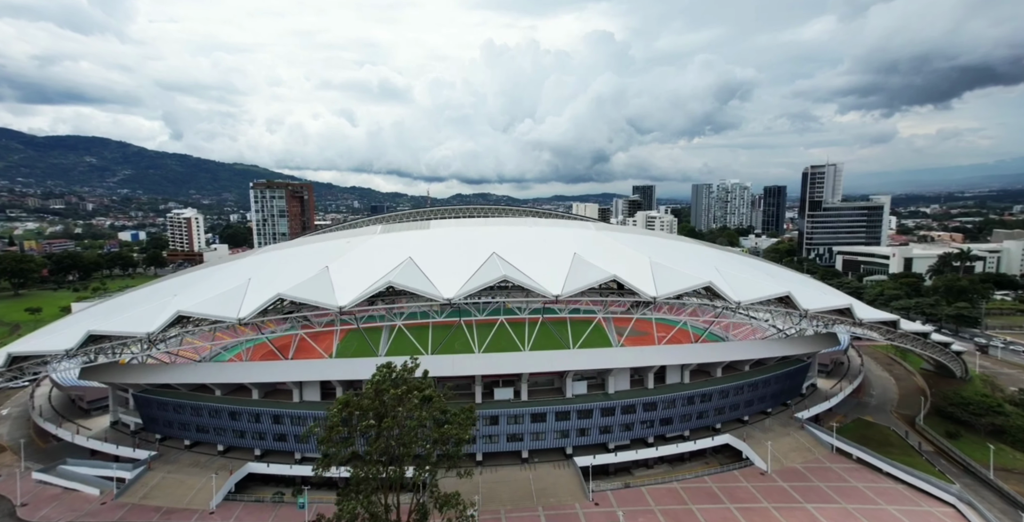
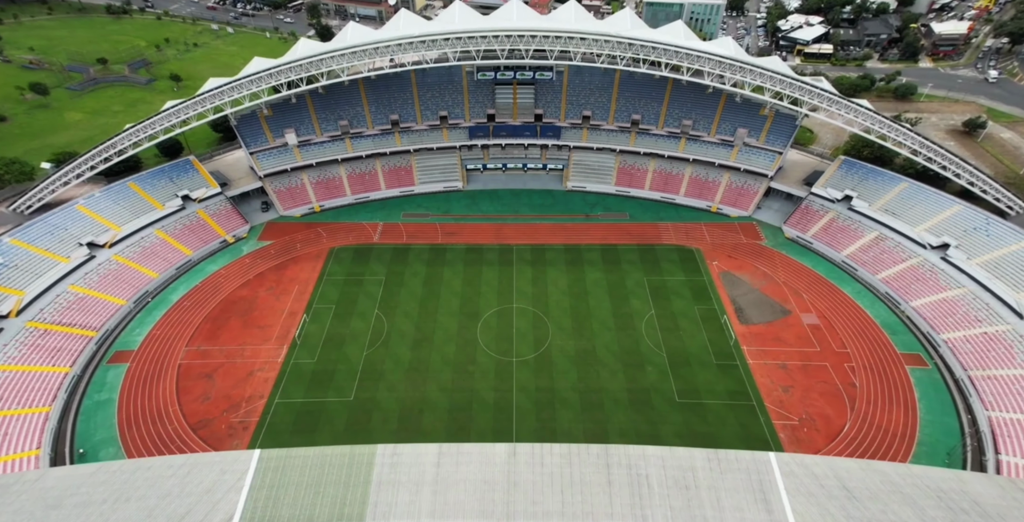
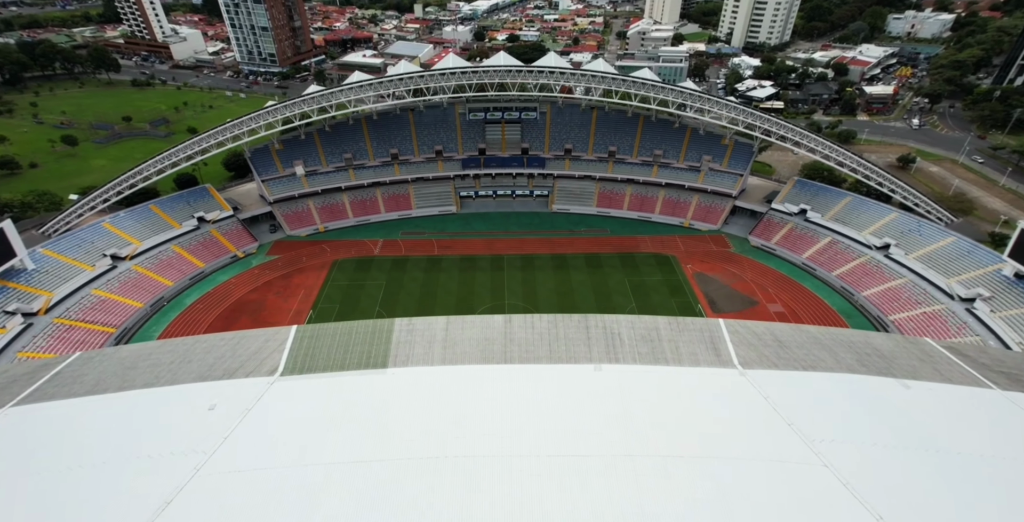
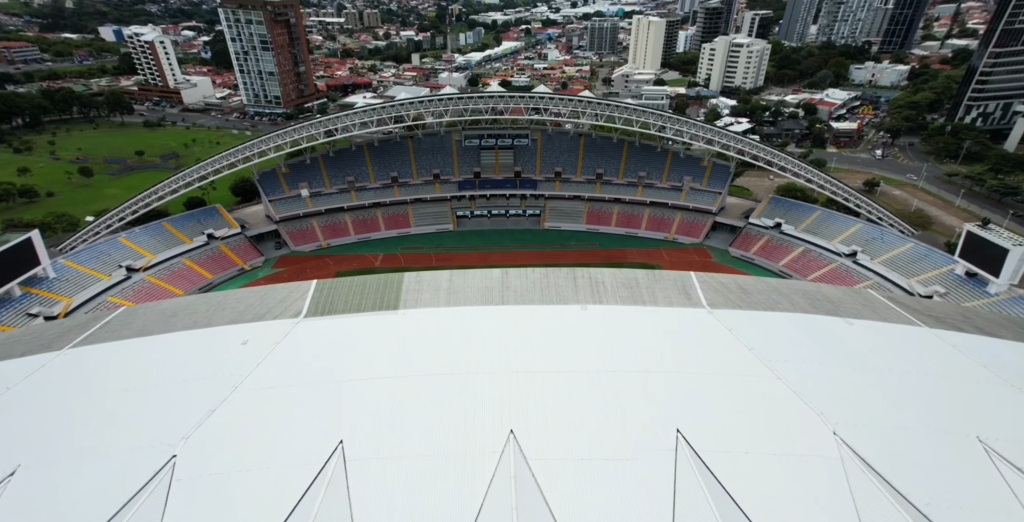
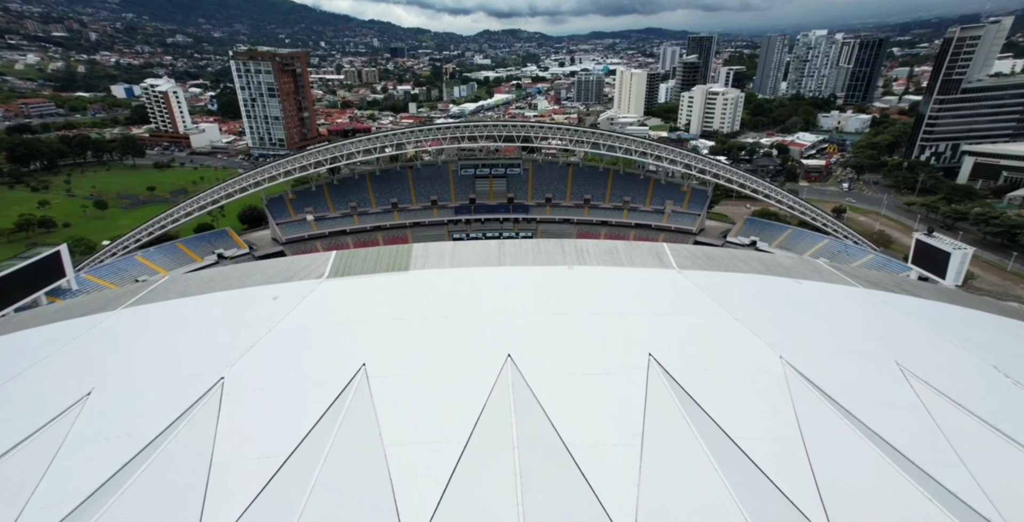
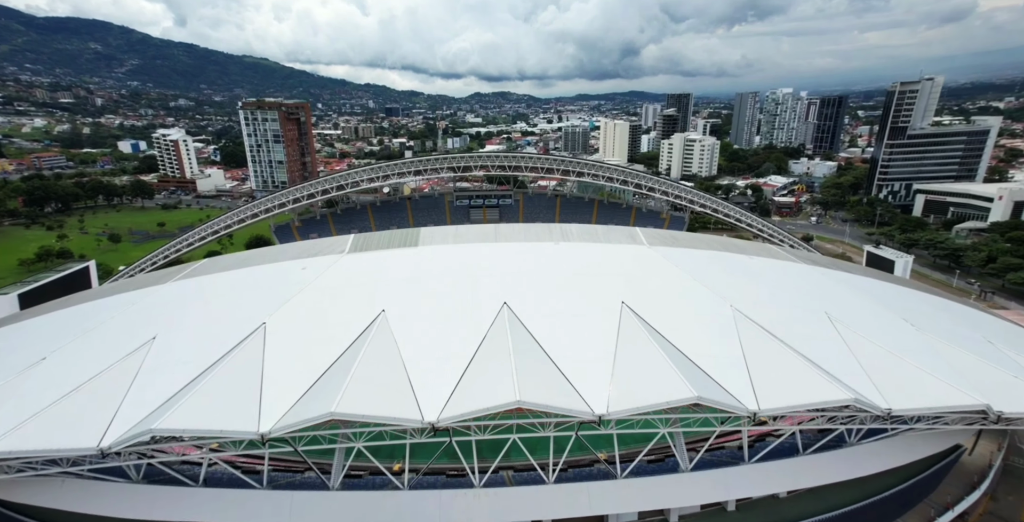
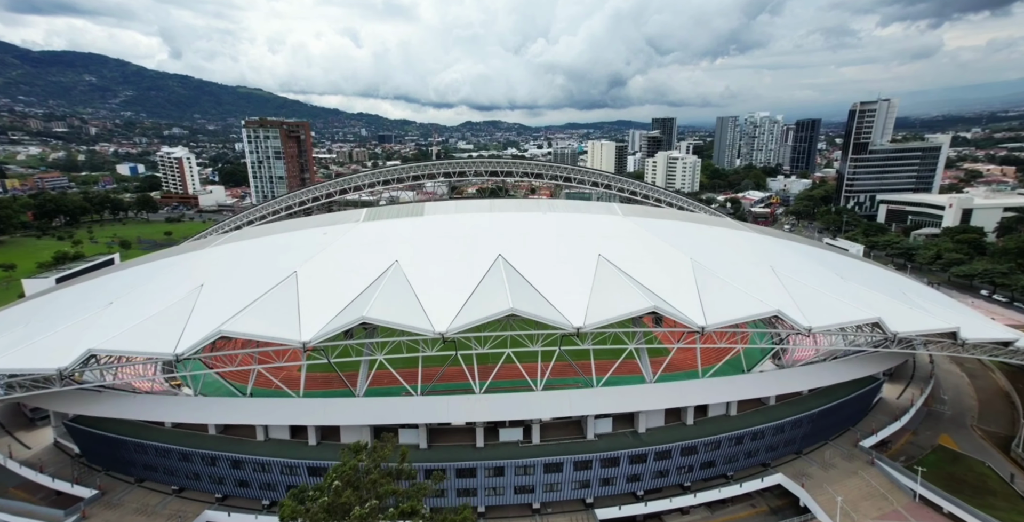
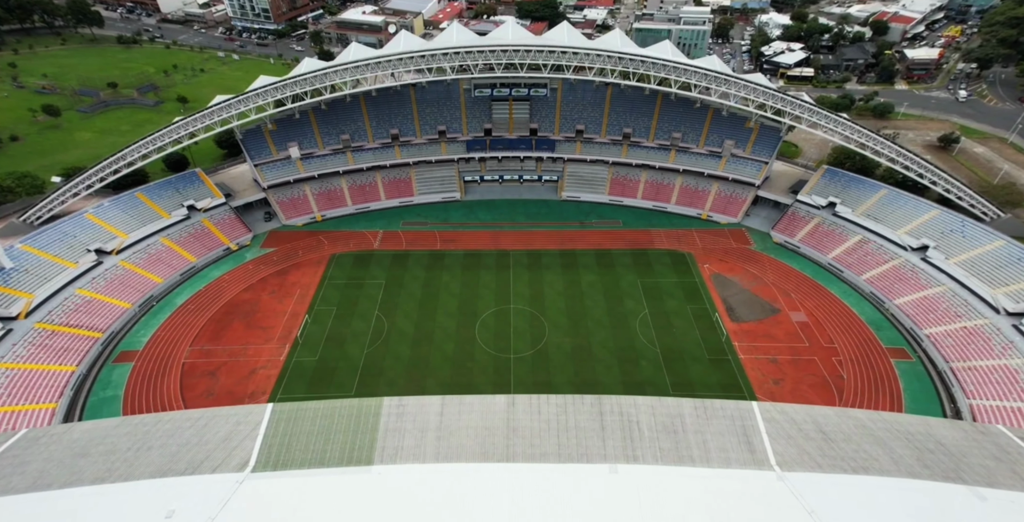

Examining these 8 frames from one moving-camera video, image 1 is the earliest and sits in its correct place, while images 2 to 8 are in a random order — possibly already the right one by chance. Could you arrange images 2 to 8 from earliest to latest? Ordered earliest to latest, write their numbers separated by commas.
7, 6, 5, 4, 3, 8, 2
